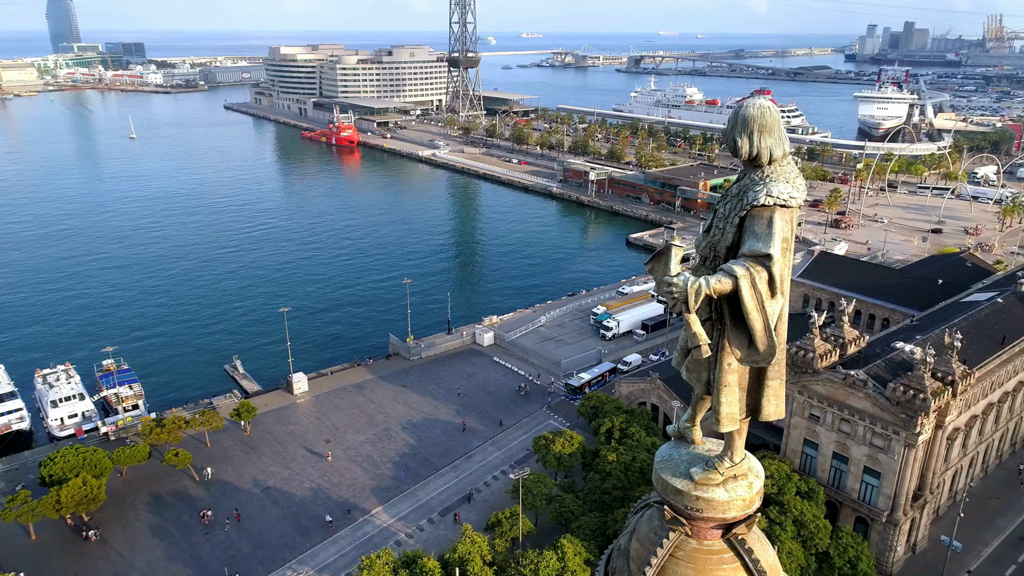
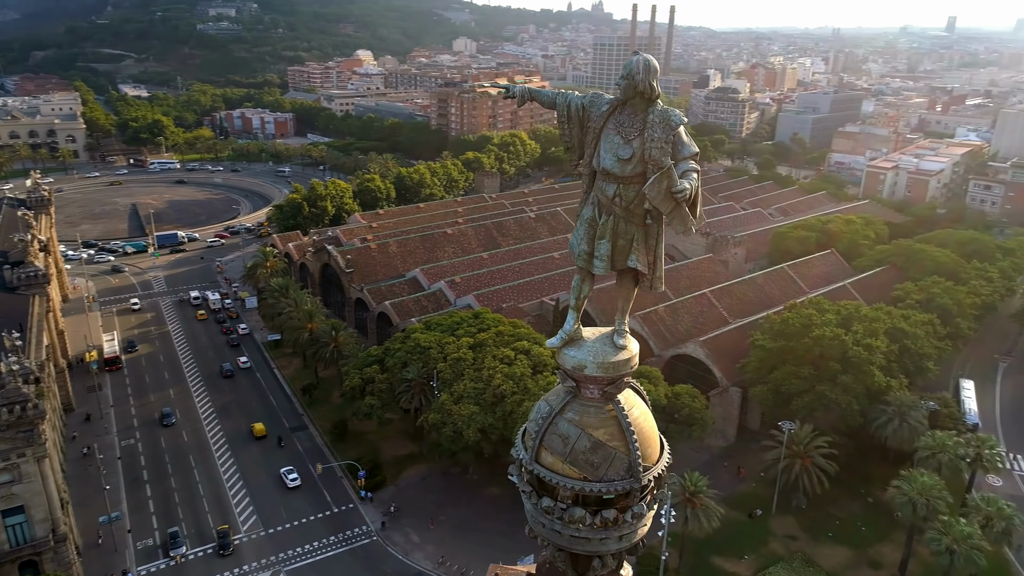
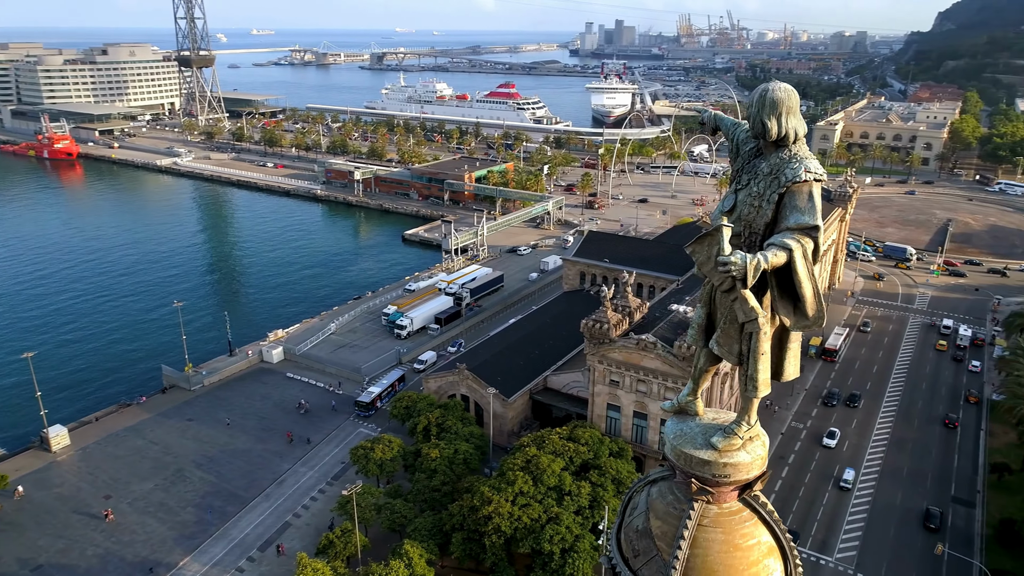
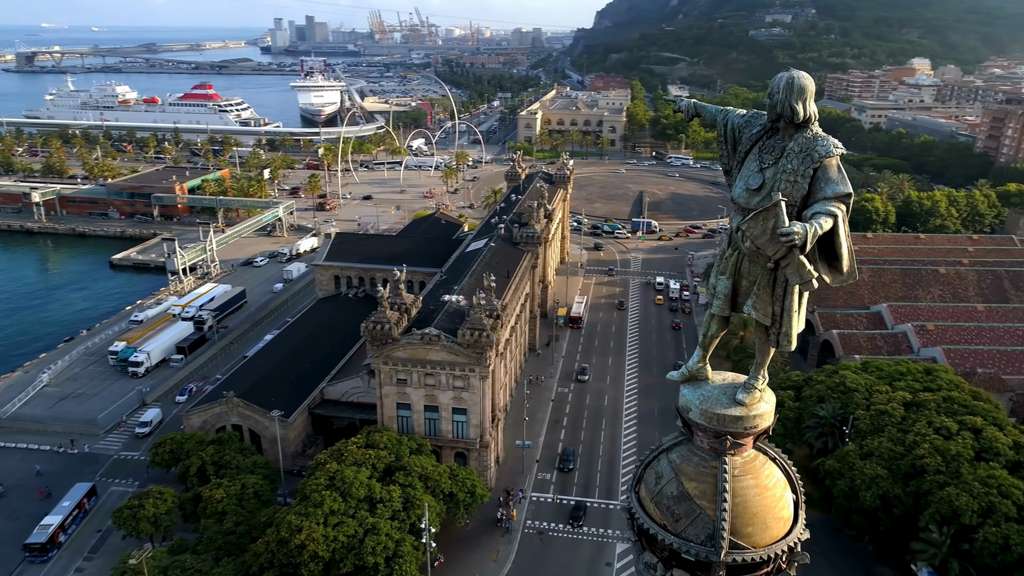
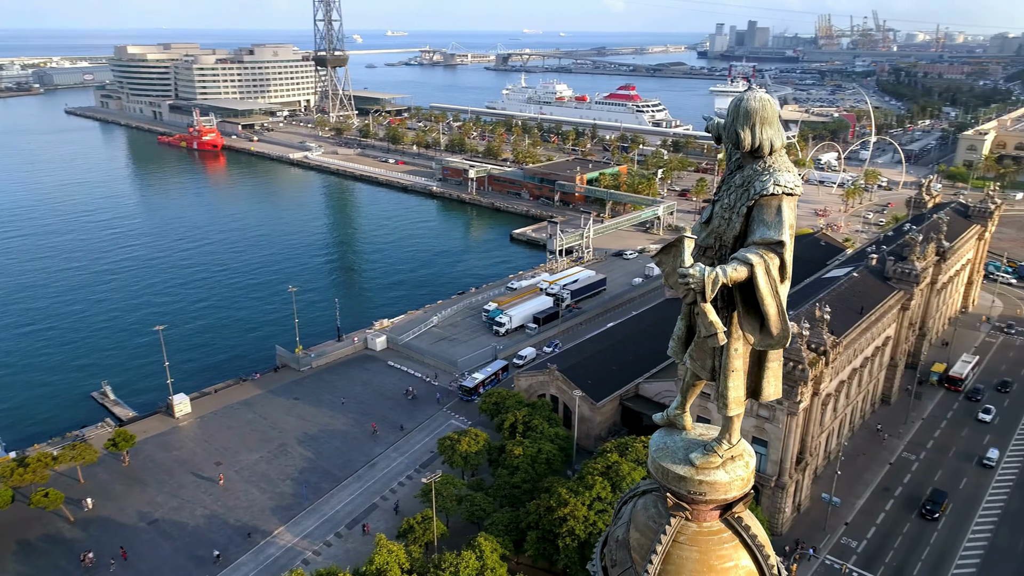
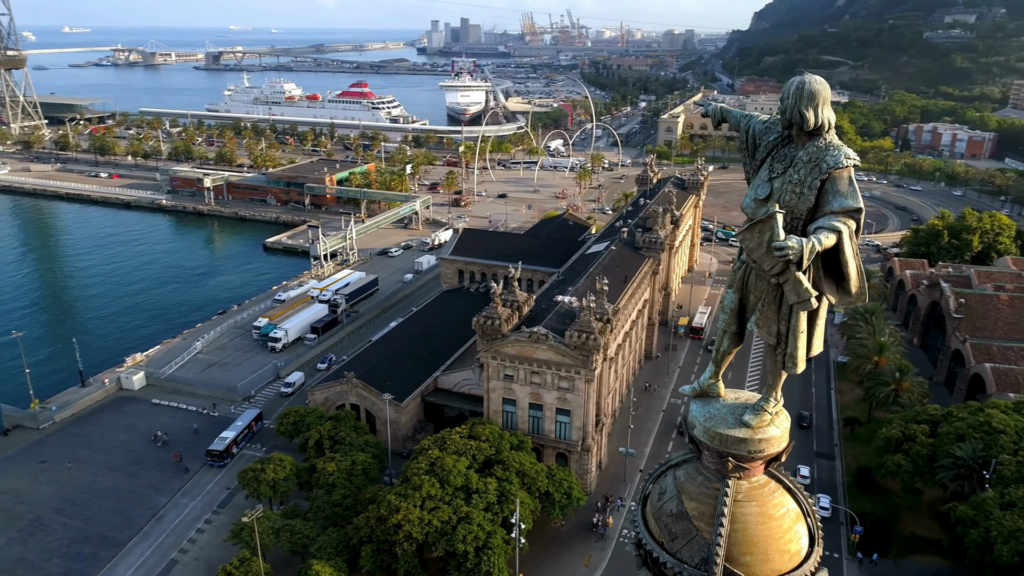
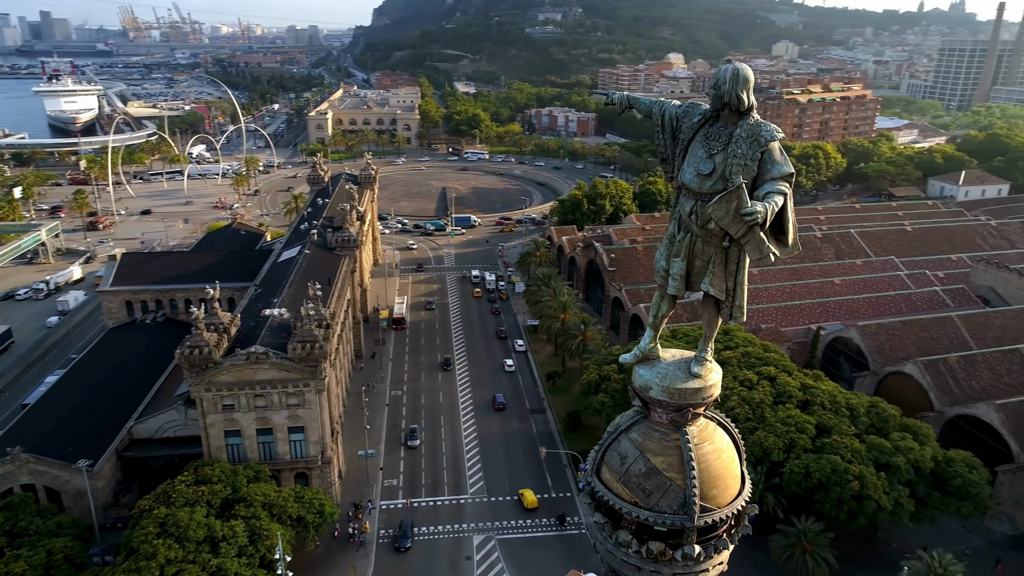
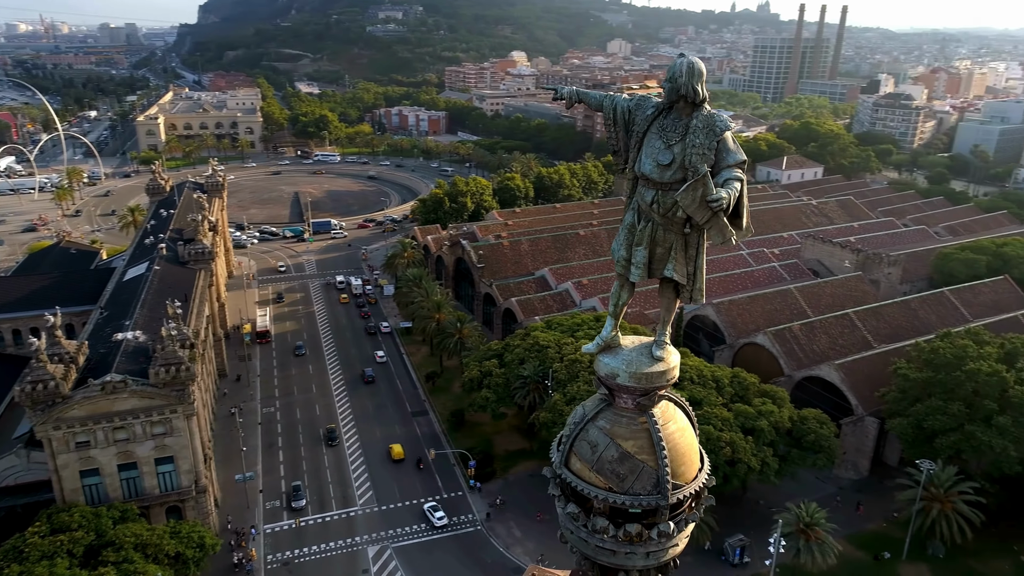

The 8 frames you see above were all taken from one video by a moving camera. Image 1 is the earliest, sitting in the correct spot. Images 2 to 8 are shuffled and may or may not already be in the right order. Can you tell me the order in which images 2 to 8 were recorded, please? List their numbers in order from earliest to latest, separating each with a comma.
5, 3, 6, 4, 7, 8, 2
